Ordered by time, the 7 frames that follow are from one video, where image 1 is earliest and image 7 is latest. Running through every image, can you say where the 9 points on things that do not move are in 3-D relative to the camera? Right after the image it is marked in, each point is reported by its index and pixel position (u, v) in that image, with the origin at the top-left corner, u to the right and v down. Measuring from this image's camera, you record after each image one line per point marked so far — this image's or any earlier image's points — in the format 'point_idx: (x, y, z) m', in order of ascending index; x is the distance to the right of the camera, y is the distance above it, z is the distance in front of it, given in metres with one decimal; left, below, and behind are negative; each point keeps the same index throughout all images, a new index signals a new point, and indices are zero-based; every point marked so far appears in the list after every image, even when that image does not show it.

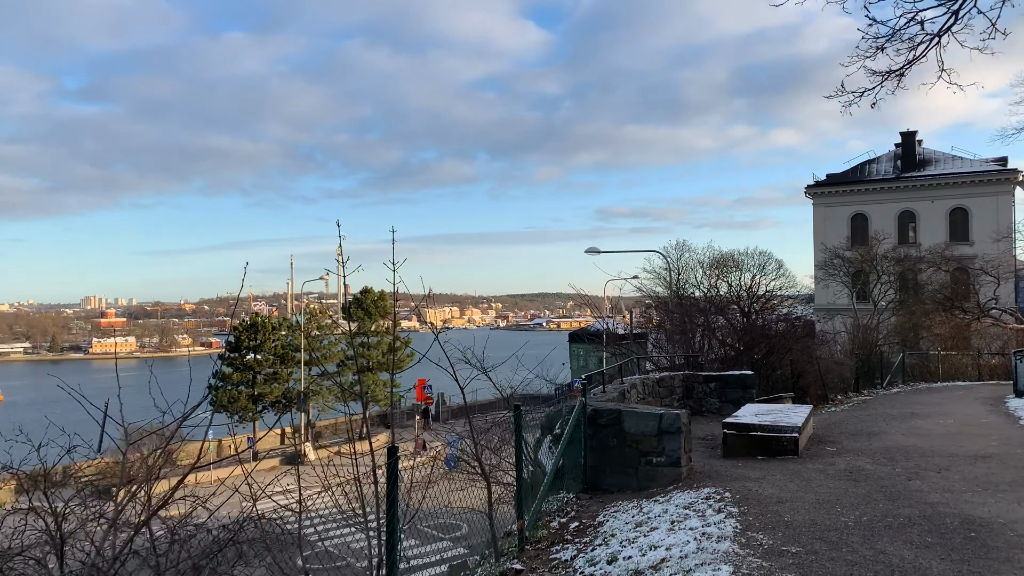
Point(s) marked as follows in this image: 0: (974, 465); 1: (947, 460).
0: (+4.3, -1.6, +7.5) m
1: (+4.2, -1.7, +7.7) m
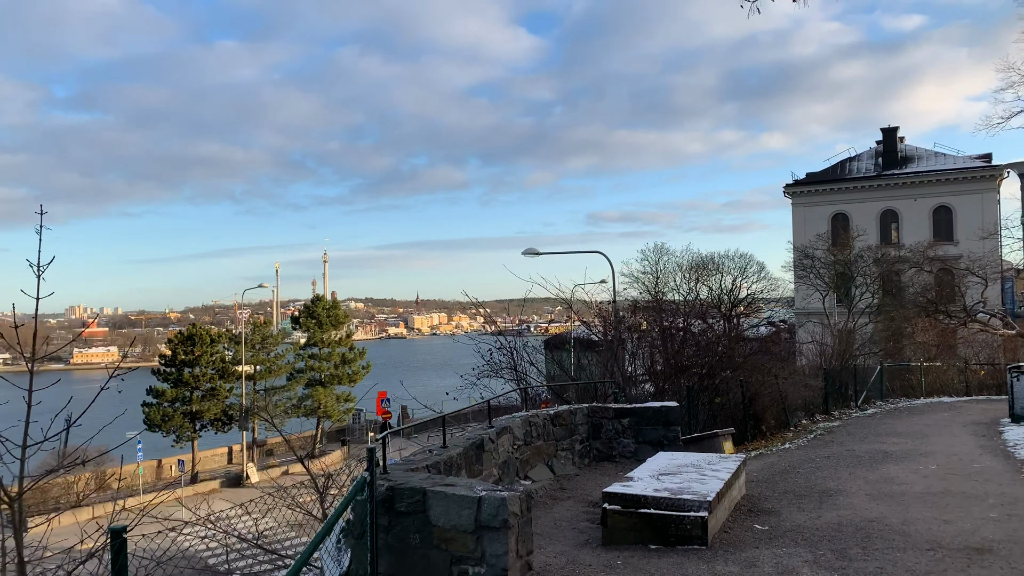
0: (+2.8, -1.7, +4.8) m
1: (+2.6, -1.7, +5.1) m
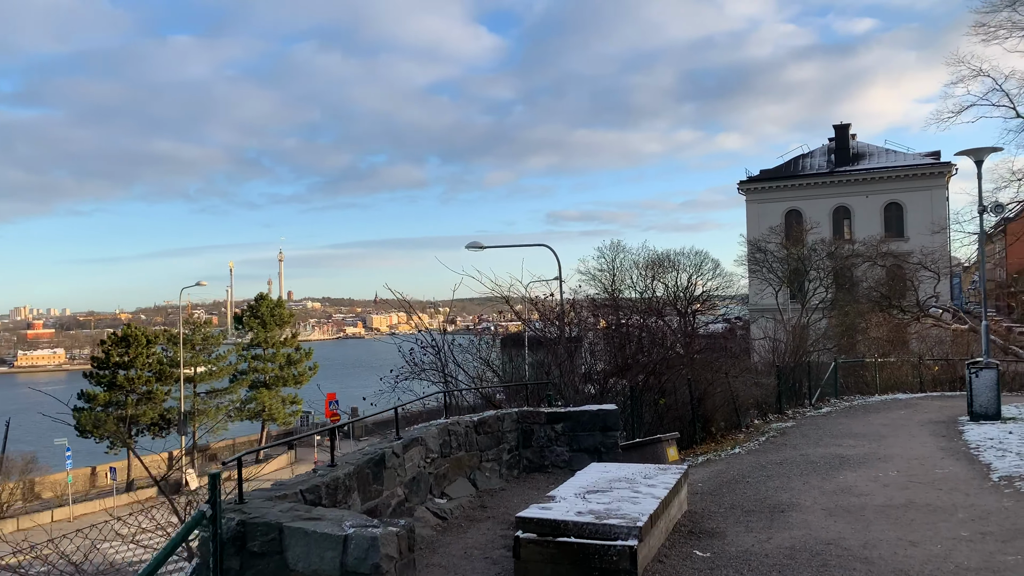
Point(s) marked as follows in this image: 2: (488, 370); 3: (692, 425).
0: (+2.2, -1.6, +4.0) m
1: (+2.0, -1.6, +4.3) m
2: (-0.4, -1.2, +11.5) m
3: (+2.7, -2.1, +12.2) m
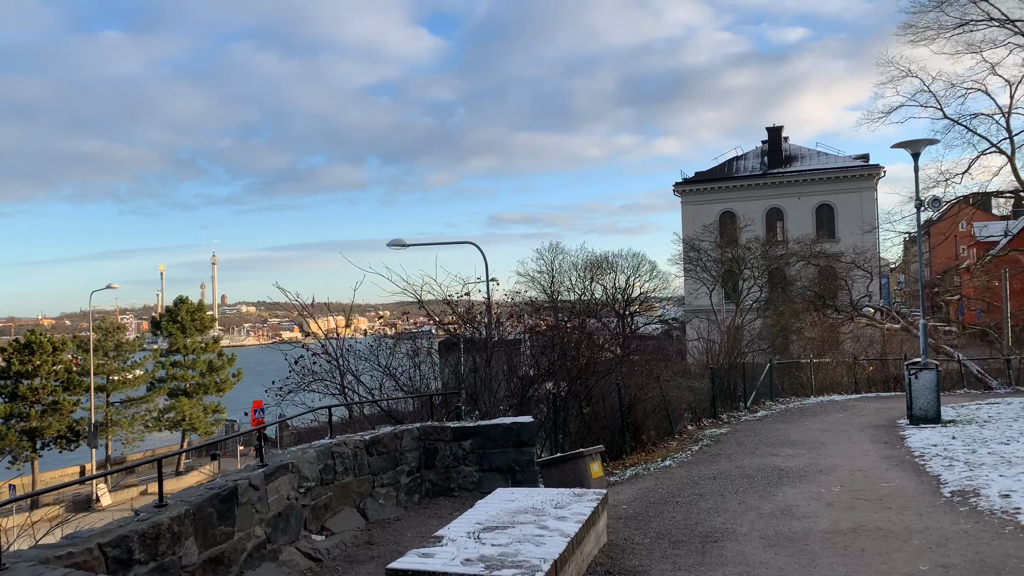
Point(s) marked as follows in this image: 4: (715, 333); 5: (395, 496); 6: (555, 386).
0: (+1.6, -1.6, +3.2) m
1: (+1.4, -1.6, +3.4) m
2: (-1.5, -1.2, +10.5) m
3: (+1.5, -2.1, +11.3) m
4: (+5.1, -1.1, +20.0) m
5: (-1.0, -1.7, +6.7) m
6: (+0.6, -1.3, +10.2) m
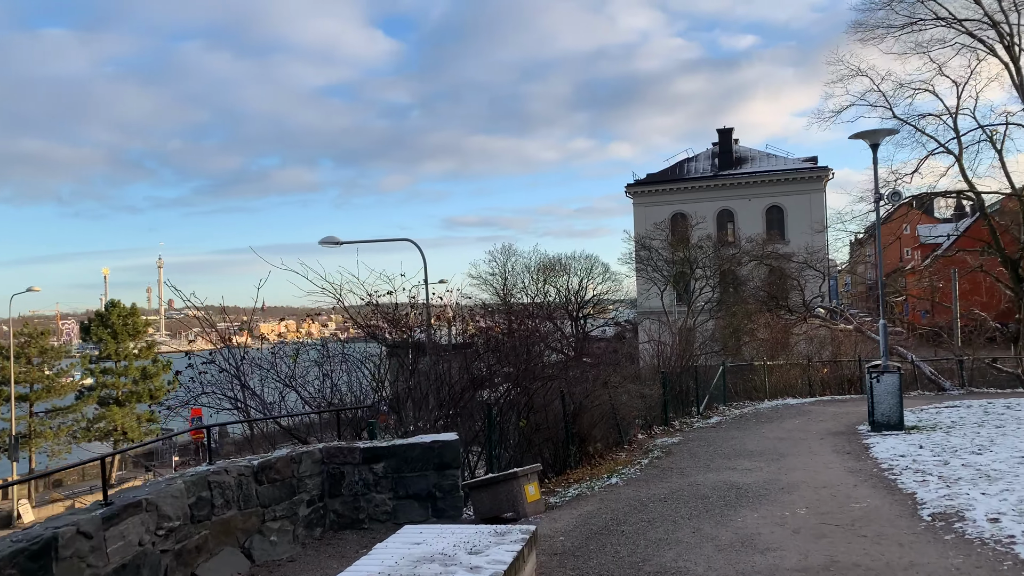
0: (+1.2, -1.5, +2.3) m
1: (+1.0, -1.5, +2.5) m
2: (-2.3, -1.2, +9.4) m
3: (+0.7, -2.1, +10.4) m
4: (+3.7, -1.1, +19.3) m
5: (-1.6, -1.7, +5.6) m
6: (-0.2, -1.2, +9.3) m
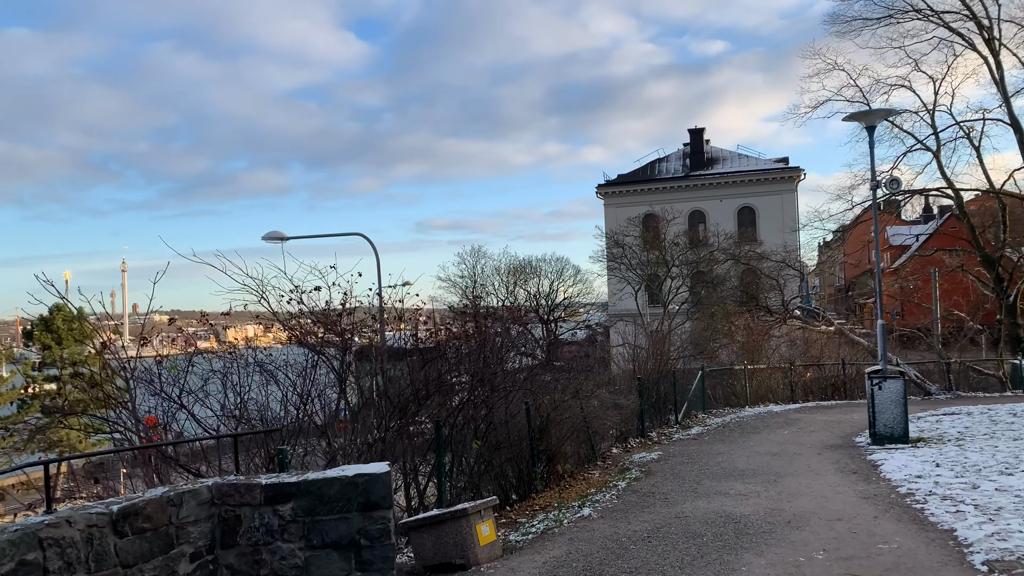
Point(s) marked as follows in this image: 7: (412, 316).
0: (+1.0, -1.4, +1.0) m
1: (+0.9, -1.4, +1.3) m
2: (-2.8, -1.1, +8.0) m
3: (+0.2, -2.0, +9.1) m
4: (+2.9, -1.1, +18.1) m
5: (-1.9, -1.7, +4.3) m
6: (-0.7, -1.2, +8.0) m
7: (-1.0, -0.3, +8.1) m
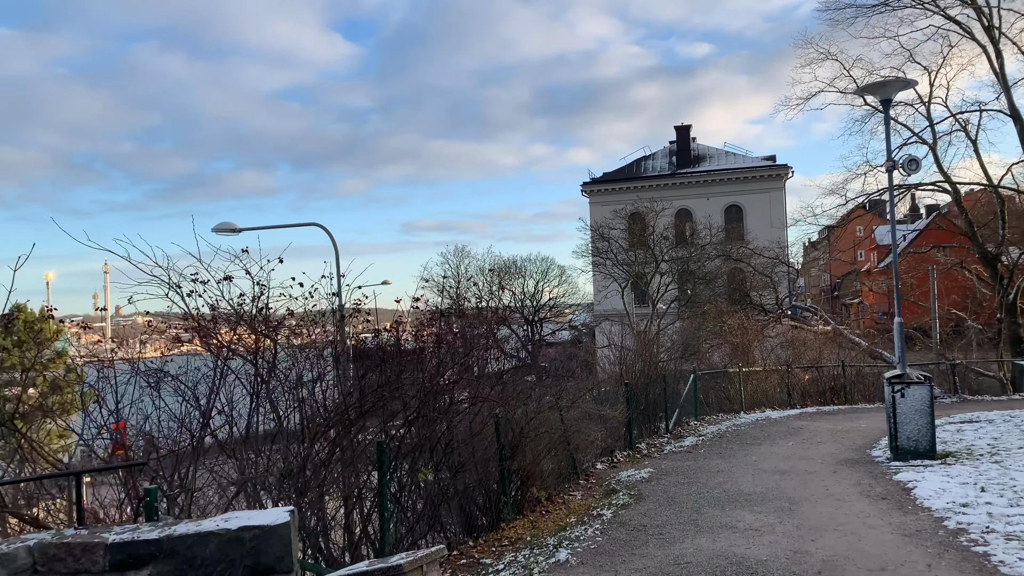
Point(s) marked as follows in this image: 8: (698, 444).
0: (+0.8, -1.3, -0.2) m
1: (+0.7, -1.4, 0.0) m
2: (-3.1, -1.1, +6.7) m
3: (-0.1, -2.0, +7.9) m
4: (+2.4, -1.1, +16.9) m
5: (-2.1, -1.6, +3.0) m
6: (-1.0, -1.1, +6.7) m
7: (-1.3, -0.2, +6.8) m
8: (+2.5, -2.1, +10.9) m
